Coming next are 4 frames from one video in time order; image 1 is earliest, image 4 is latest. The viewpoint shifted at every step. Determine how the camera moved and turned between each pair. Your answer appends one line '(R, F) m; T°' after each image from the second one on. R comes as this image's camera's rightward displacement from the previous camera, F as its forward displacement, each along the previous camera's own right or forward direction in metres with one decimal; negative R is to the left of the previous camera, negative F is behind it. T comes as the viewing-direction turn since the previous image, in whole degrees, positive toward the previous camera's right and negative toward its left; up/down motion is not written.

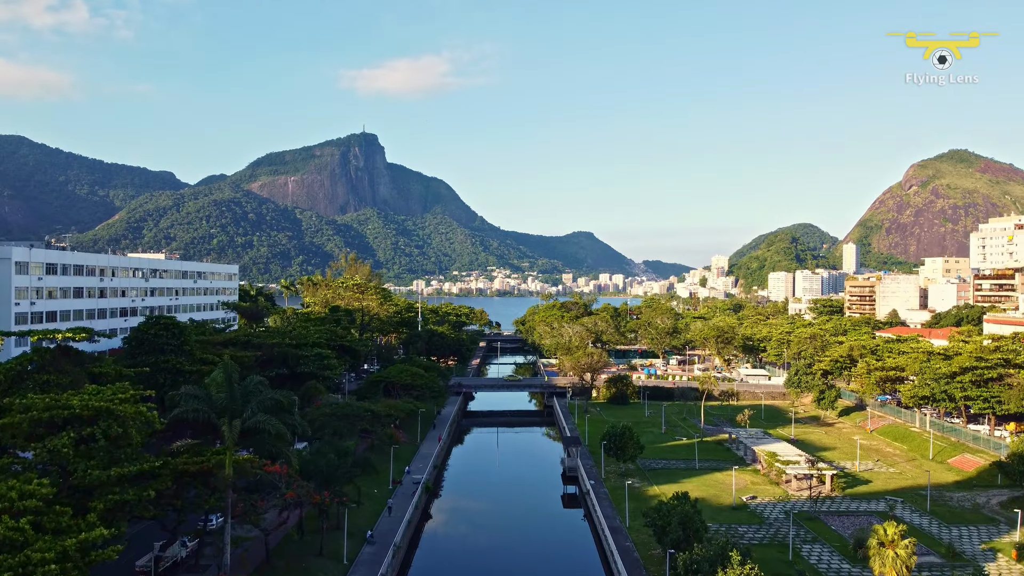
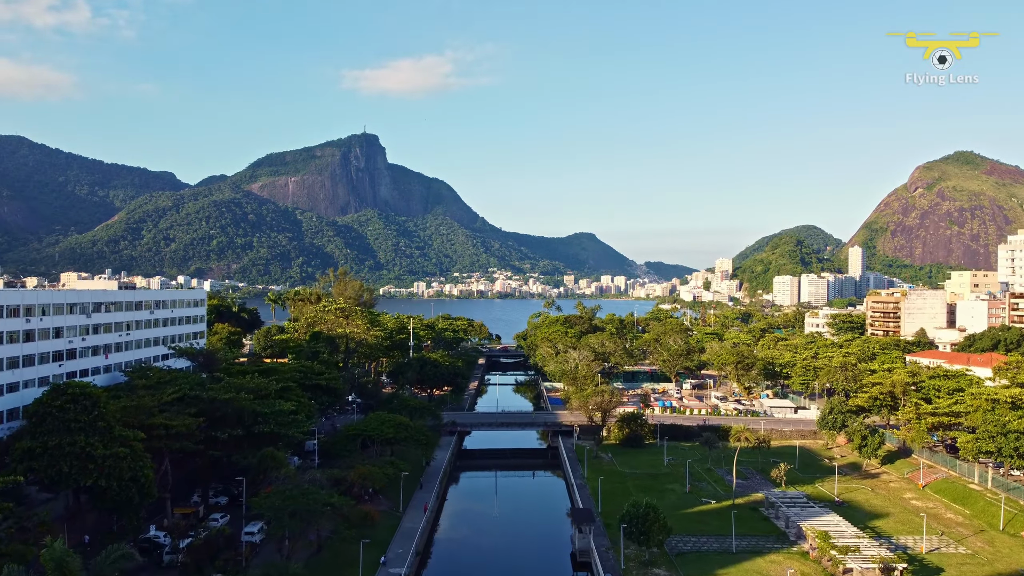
(0.0, +5.6) m; 0°
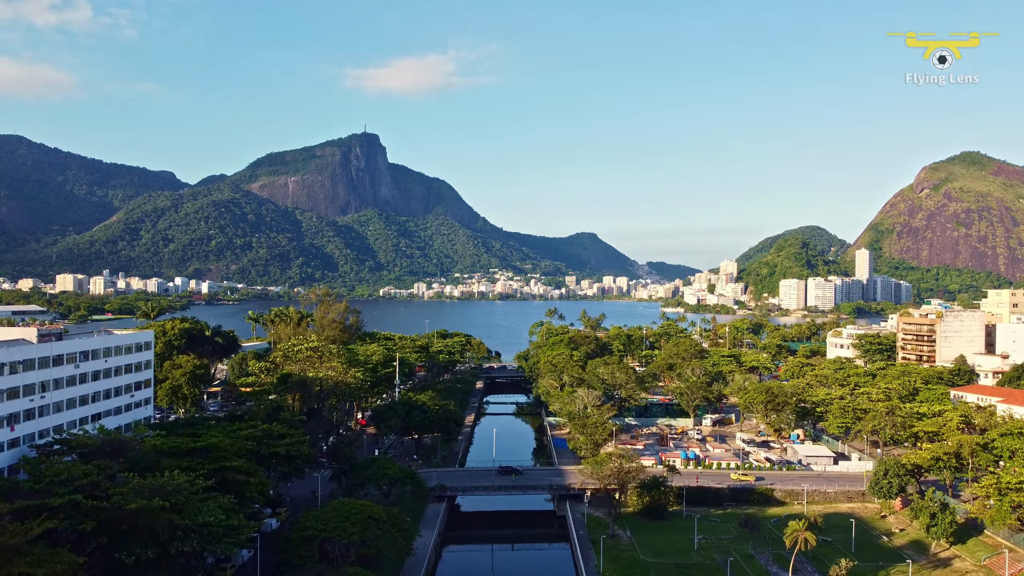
(+0.1, +7.1) m; 0°
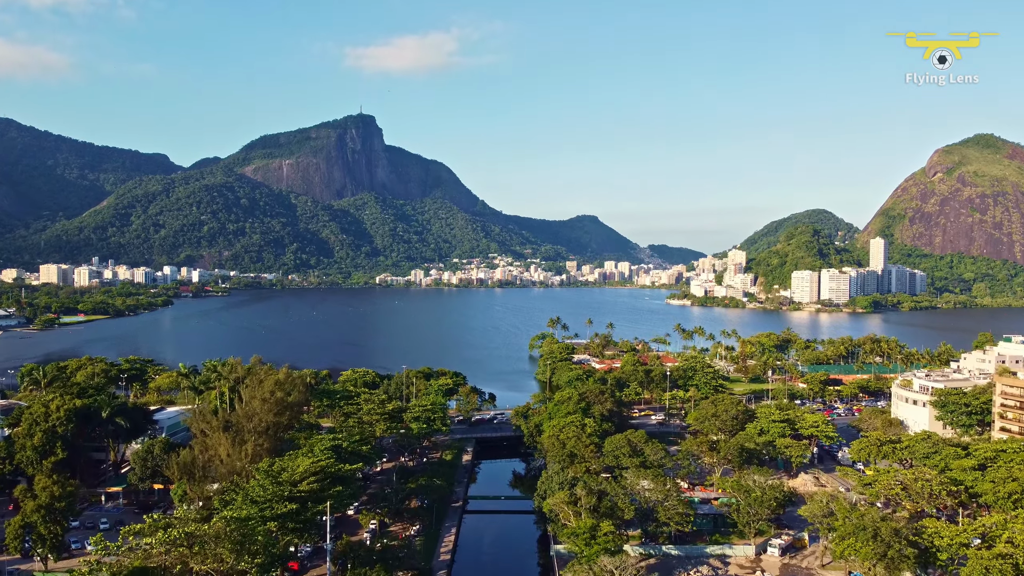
(+0.3, +17.9) m; 0°
